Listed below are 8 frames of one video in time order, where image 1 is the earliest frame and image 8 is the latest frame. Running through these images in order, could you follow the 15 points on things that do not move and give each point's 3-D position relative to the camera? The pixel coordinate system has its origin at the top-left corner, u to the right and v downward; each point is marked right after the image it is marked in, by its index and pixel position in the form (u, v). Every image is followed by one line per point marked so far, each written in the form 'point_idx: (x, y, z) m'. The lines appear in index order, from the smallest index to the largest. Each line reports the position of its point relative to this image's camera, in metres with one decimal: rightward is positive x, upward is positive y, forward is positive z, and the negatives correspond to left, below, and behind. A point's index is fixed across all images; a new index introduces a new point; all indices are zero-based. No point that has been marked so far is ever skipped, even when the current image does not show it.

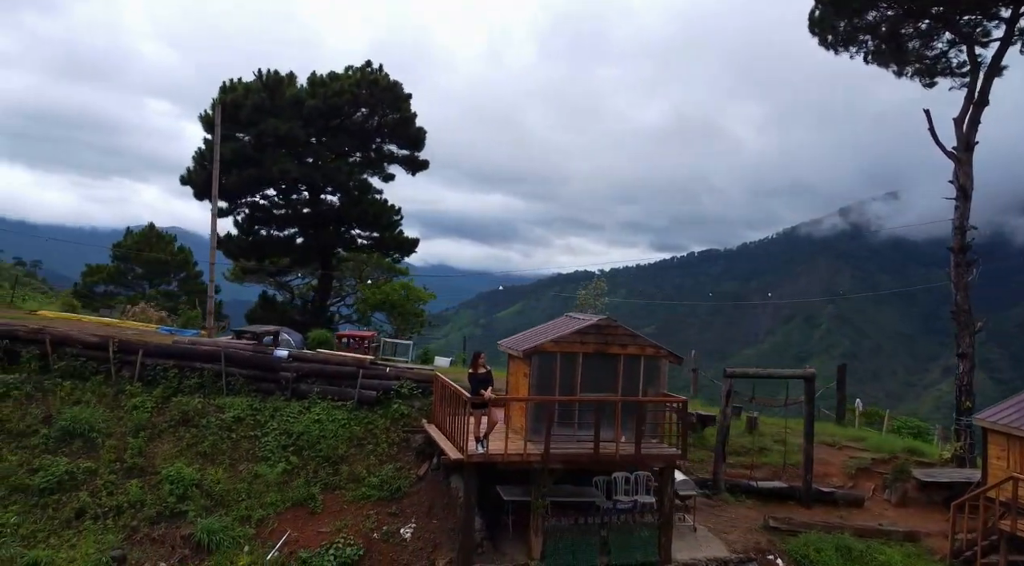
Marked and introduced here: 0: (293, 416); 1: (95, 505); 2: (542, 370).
0: (-4.7, -2.8, +15.8) m
1: (-7.4, -3.9, +13.3) m
2: (+0.6, -1.7, +13.9) m
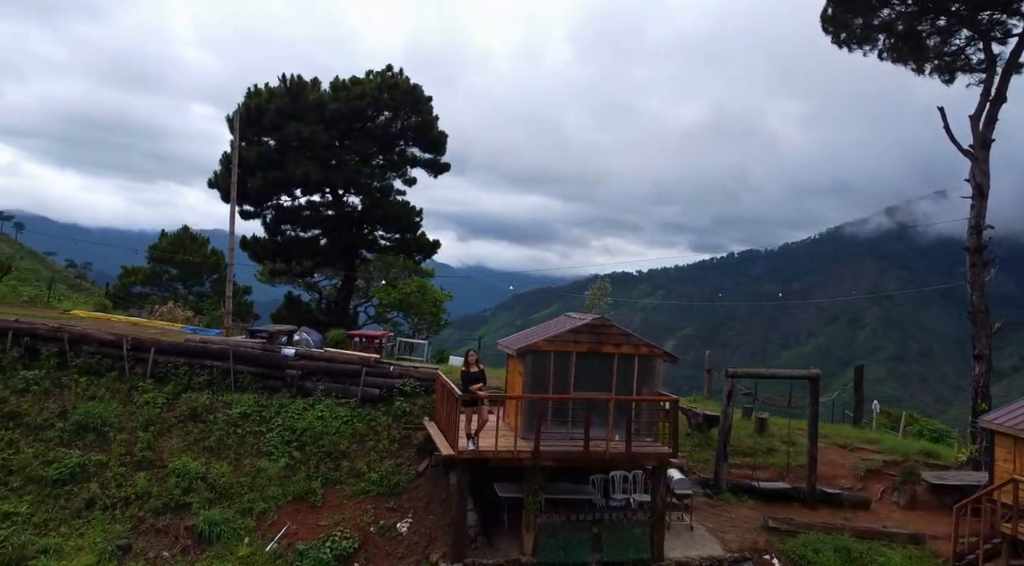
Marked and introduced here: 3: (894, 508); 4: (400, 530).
0: (-4.7, -2.8, +16.2) m
1: (-7.6, -3.9, +13.8) m
2: (+0.5, -1.6, +14.1) m
3: (+9.3, -5.5, +18.2) m
4: (-2.0, -4.6, +13.9) m
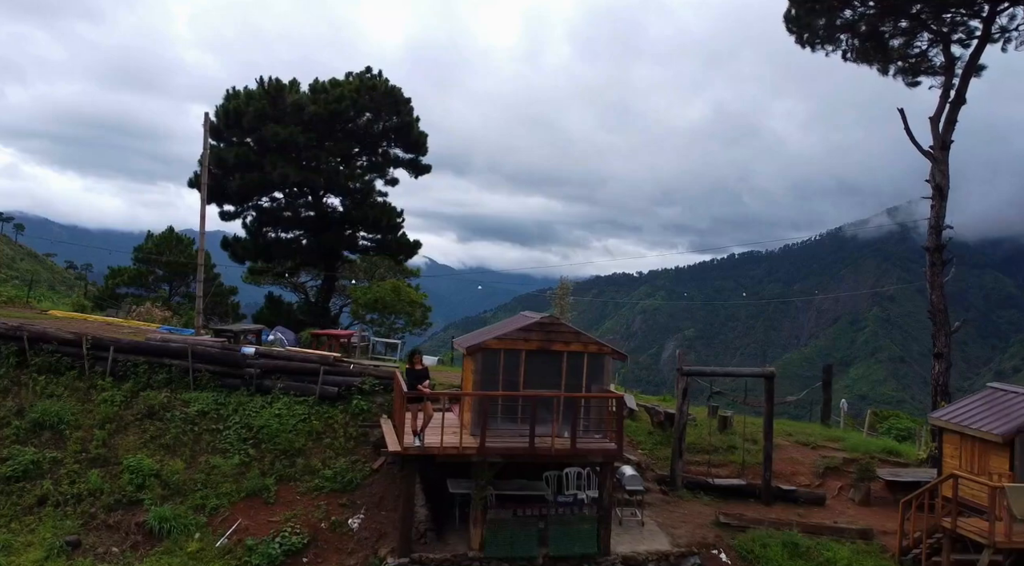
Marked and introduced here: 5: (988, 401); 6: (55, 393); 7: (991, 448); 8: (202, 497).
0: (-5.6, -2.8, +16.4) m
1: (-8.5, -3.9, +14.0) m
2: (-0.5, -1.6, +14.3) m
3: (+8.3, -5.5, +18.4) m
4: (-3.0, -4.6, +14.1) m
5: (+10.2, -2.5, +16.0) m
6: (-10.0, -2.4, +16.2) m
7: (+9.6, -3.3, +15.0) m
8: (-5.9, -4.1, +14.3) m
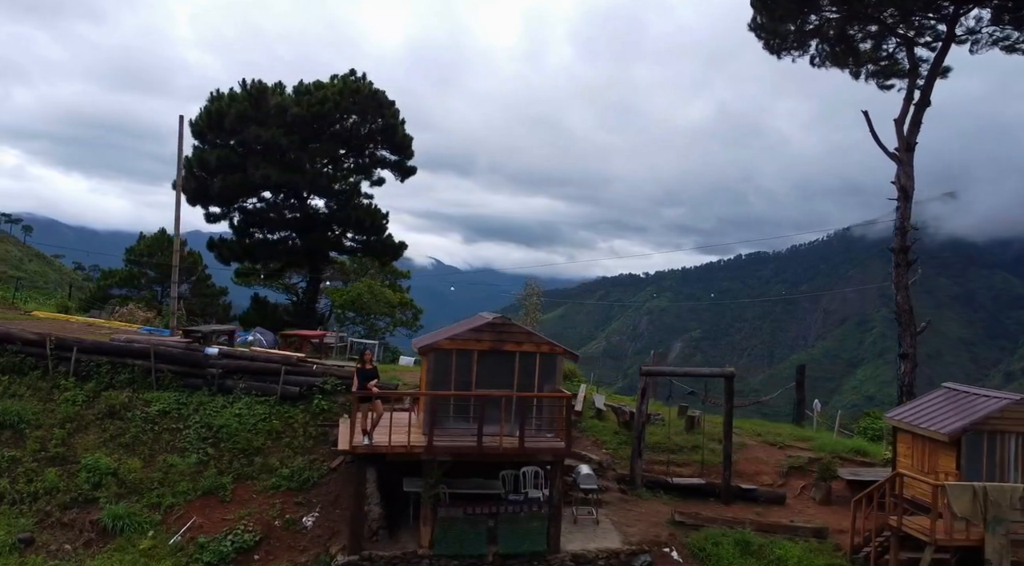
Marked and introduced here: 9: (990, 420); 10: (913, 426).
0: (-6.6, -2.8, +16.6) m
1: (-9.4, -3.9, +14.2) m
2: (-1.4, -1.6, +14.5) m
3: (+7.4, -5.5, +18.6) m
4: (-3.9, -4.6, +14.3) m
5: (+9.3, -2.6, +16.2) m
6: (-10.9, -2.4, +16.4) m
7: (+8.7, -3.3, +15.1) m
8: (-6.8, -4.1, +14.4) m
9: (+9.3, -2.6, +14.5) m
10: (+8.5, -3.0, +15.7) m
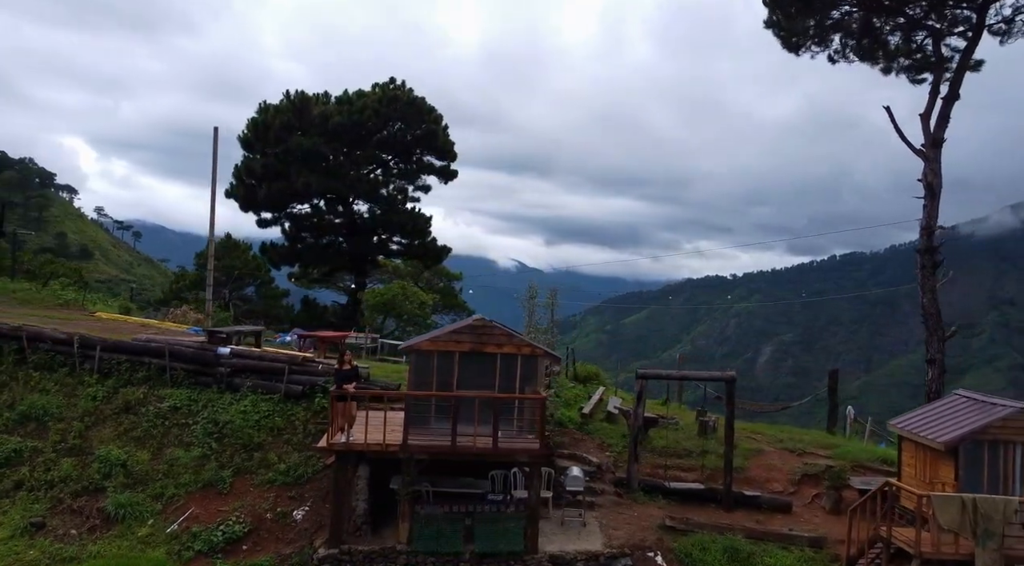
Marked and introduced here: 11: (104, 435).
0: (-6.7, -2.9, +17.4) m
1: (-9.8, -4.0, +15.3) m
2: (-1.8, -1.7, +14.8) m
3: (+7.4, -5.5, +18.0) m
4: (-4.3, -4.7, +14.8) m
5: (+9.0, -2.6, +15.5) m
6: (-11.0, -2.5, +17.7) m
7: (+8.3, -3.4, +14.5) m
8: (-7.2, -4.2, +15.3) m
9: (+8.9, -2.7, +13.8) m
10: (+8.1, -3.1, +15.1) m
11: (-9.0, -3.3, +16.4) m
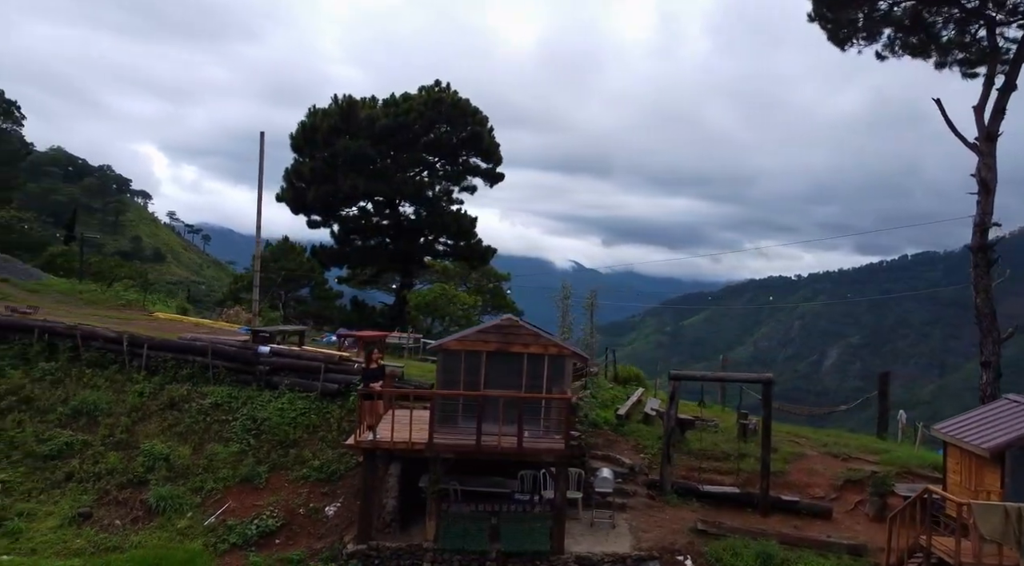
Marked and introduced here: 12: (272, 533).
0: (-6.0, -2.9, +17.9) m
1: (-9.2, -4.0, +16.0) m
2: (-1.3, -1.7, +14.9) m
3: (+8.1, -5.5, +17.5) m
4: (-3.8, -4.7, +15.2) m
5: (+9.6, -2.6, +14.8) m
6: (-10.3, -2.5, +18.5) m
7: (+8.8, -3.4, +13.9) m
8: (-6.6, -4.2, +15.8) m
9: (+9.3, -2.7, +13.1) m
10: (+8.7, -3.0, +14.5) m
11: (-8.3, -3.4, +17.1) m
12: (-4.7, -4.9, +14.6) m
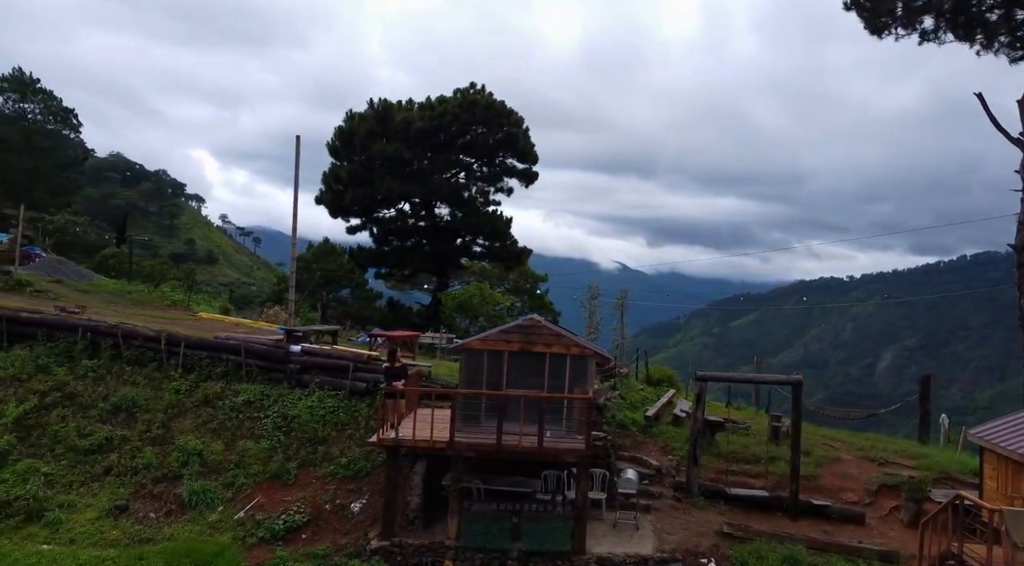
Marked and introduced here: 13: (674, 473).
0: (-5.4, -2.9, +18.2) m
1: (-8.7, -4.0, +16.6) m
2: (-0.8, -1.7, +15.1) m
3: (+8.7, -5.5, +17.0) m
4: (-3.3, -4.7, +15.4) m
5: (+10.0, -2.6, +14.3) m
6: (-9.6, -2.5, +19.1) m
7: (+9.2, -3.4, +13.4) m
8: (-6.1, -4.2, +16.2) m
9: (+9.6, -2.7, +12.7) m
10: (+9.1, -3.0, +14.0) m
11: (-7.7, -3.4, +17.6) m
12: (-4.3, -4.9, +15.0) m
13: (+3.9, -4.6, +18.1) m
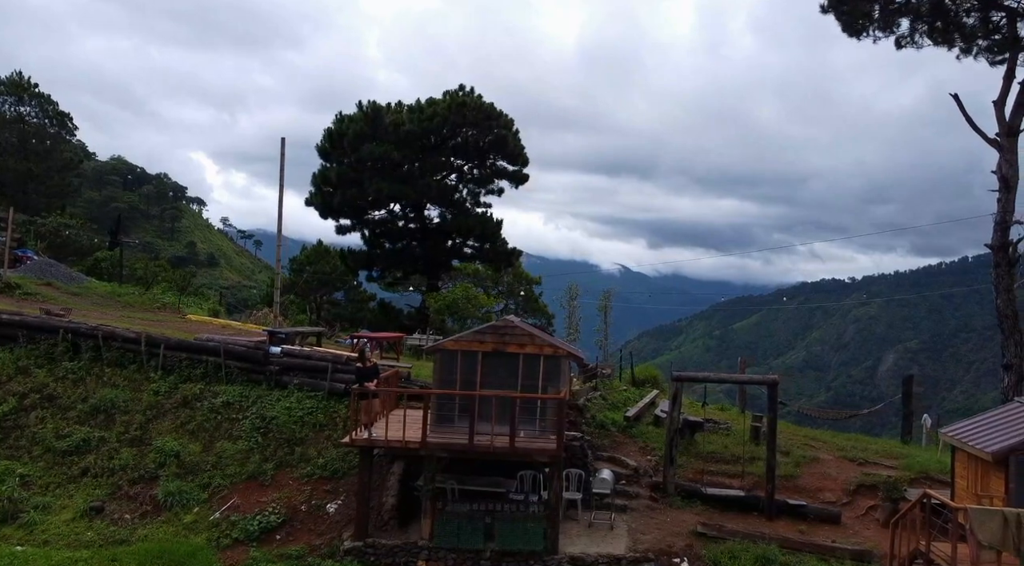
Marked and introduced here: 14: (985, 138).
0: (-5.9, -2.9, +18.3) m
1: (-9.2, -4.1, +16.6) m
2: (-1.4, -1.7, +15.1) m
3: (+8.2, -5.5, +17.1) m
4: (-3.8, -4.7, +15.4) m
5: (+9.5, -2.6, +14.4) m
6: (-10.1, -2.6, +19.1) m
7: (+8.6, -3.4, +13.5) m
8: (-6.6, -4.2, +16.3) m
9: (+9.1, -2.7, +12.7) m
10: (+8.6, -3.0, +14.1) m
11: (-8.3, -3.4, +17.6) m
12: (-4.8, -4.9, +15.0) m
13: (+3.4, -4.7, +18.2) m
14: (+12.4, +3.8, +19.6) m
